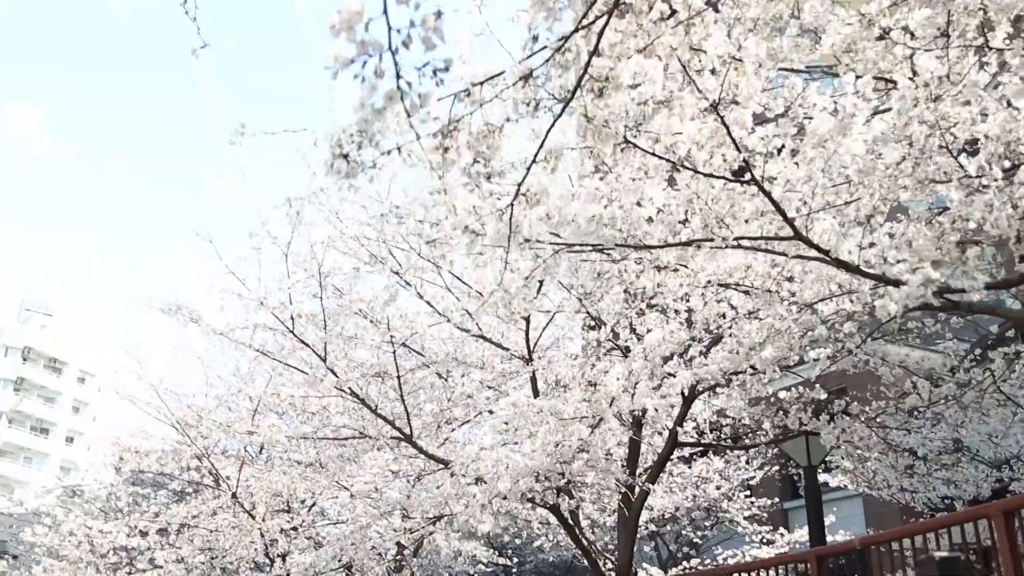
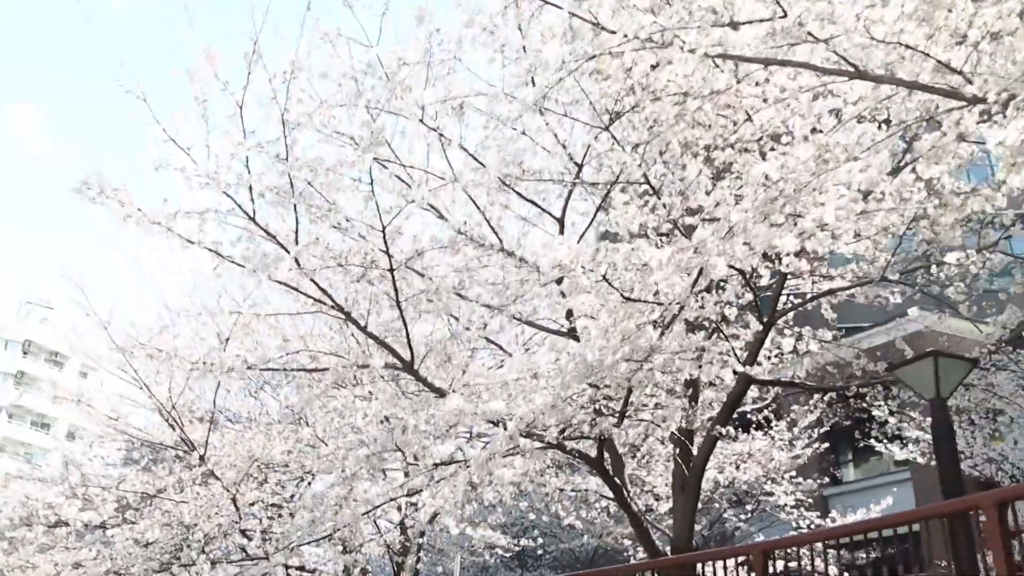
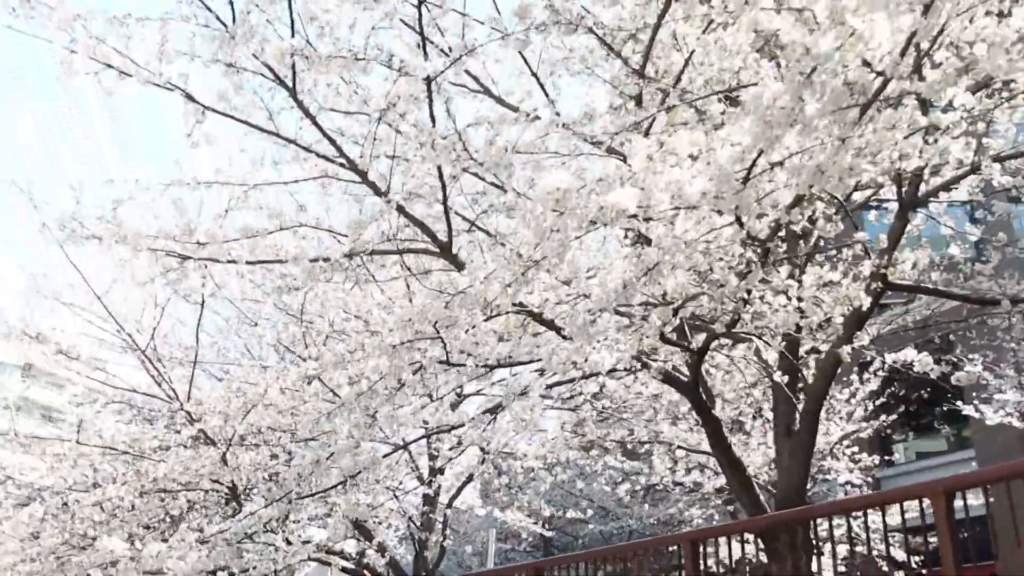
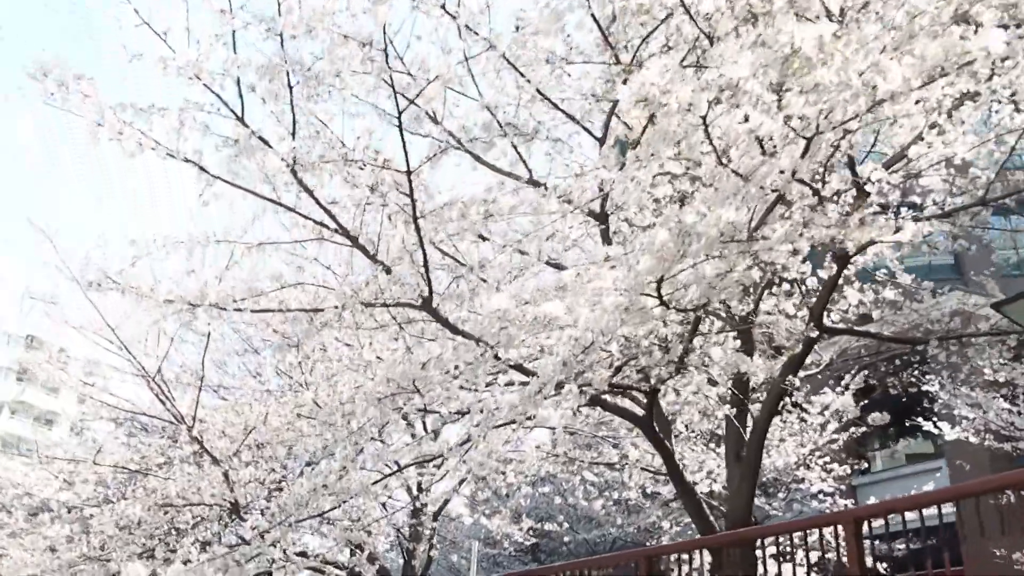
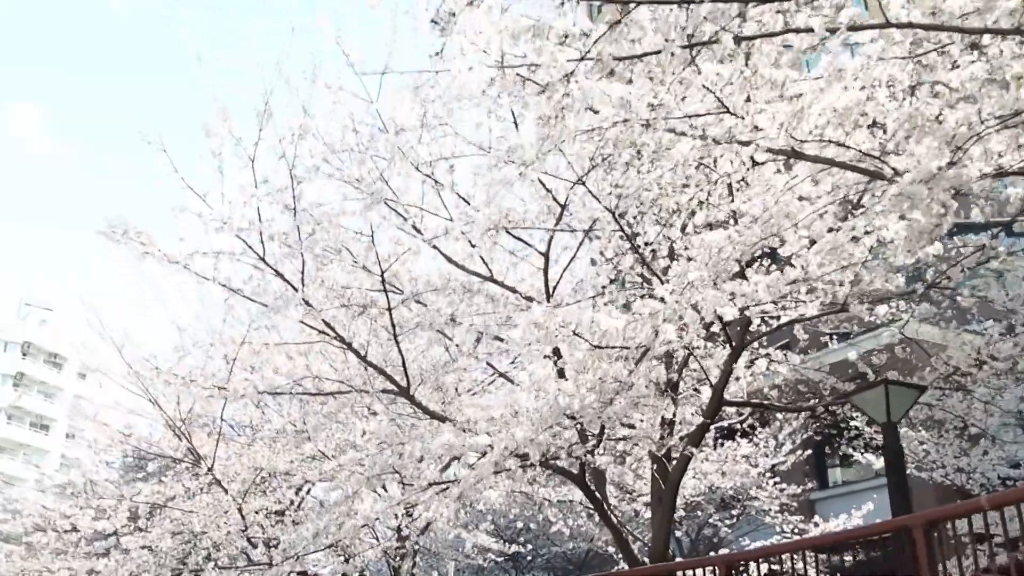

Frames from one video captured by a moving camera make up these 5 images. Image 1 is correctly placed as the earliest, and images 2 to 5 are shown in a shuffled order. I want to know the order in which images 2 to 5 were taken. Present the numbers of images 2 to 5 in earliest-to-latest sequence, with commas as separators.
5, 2, 4, 3
